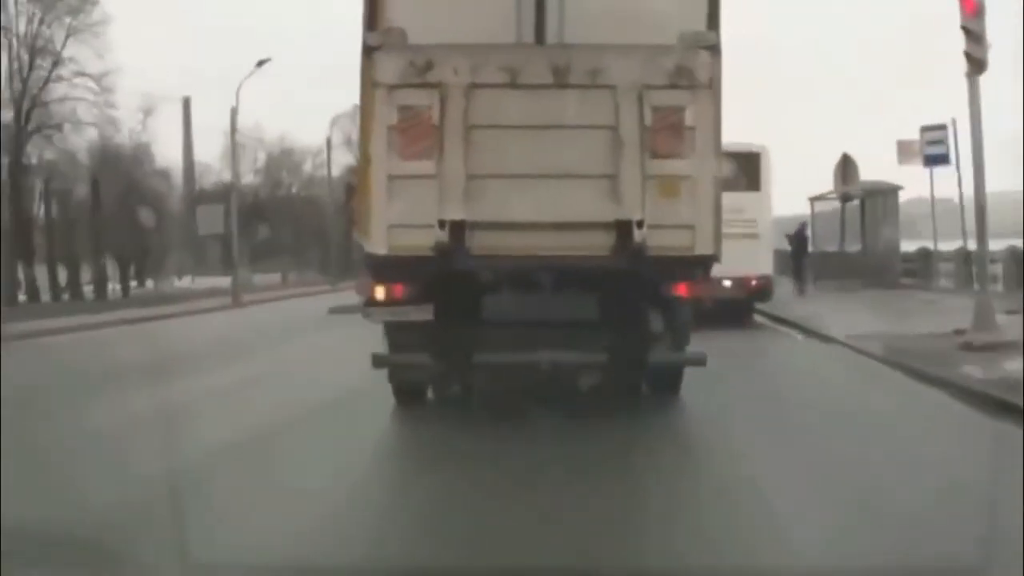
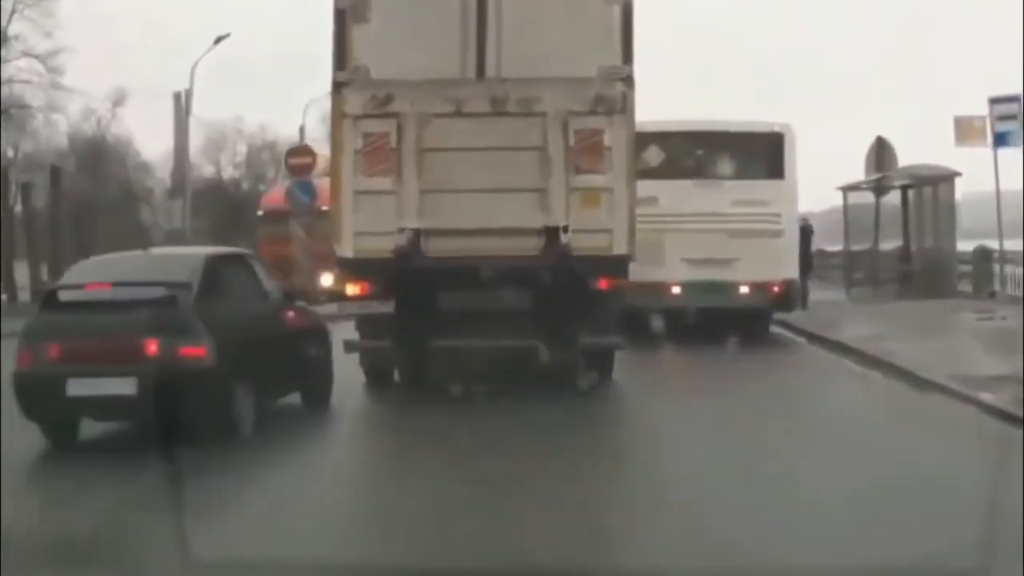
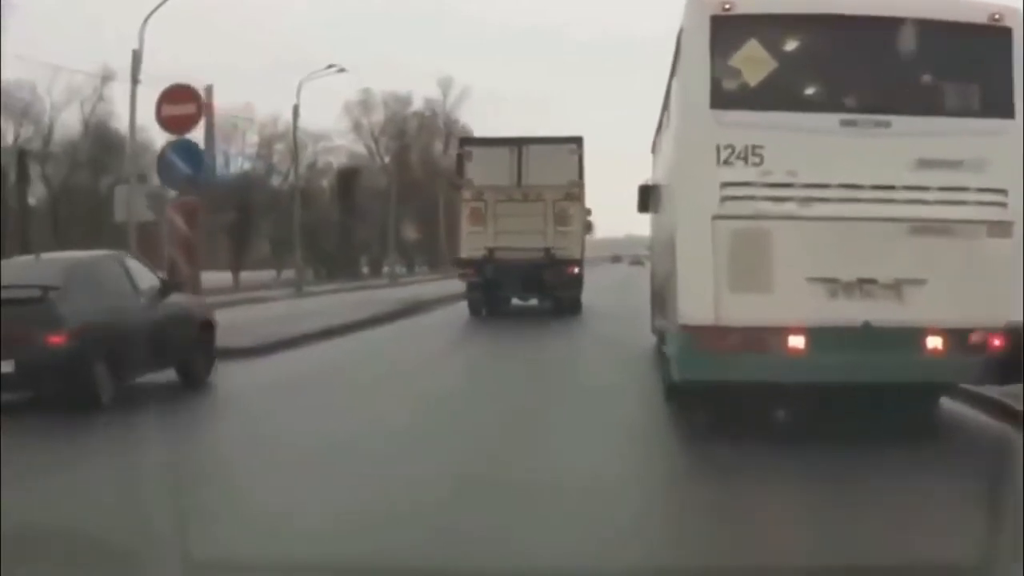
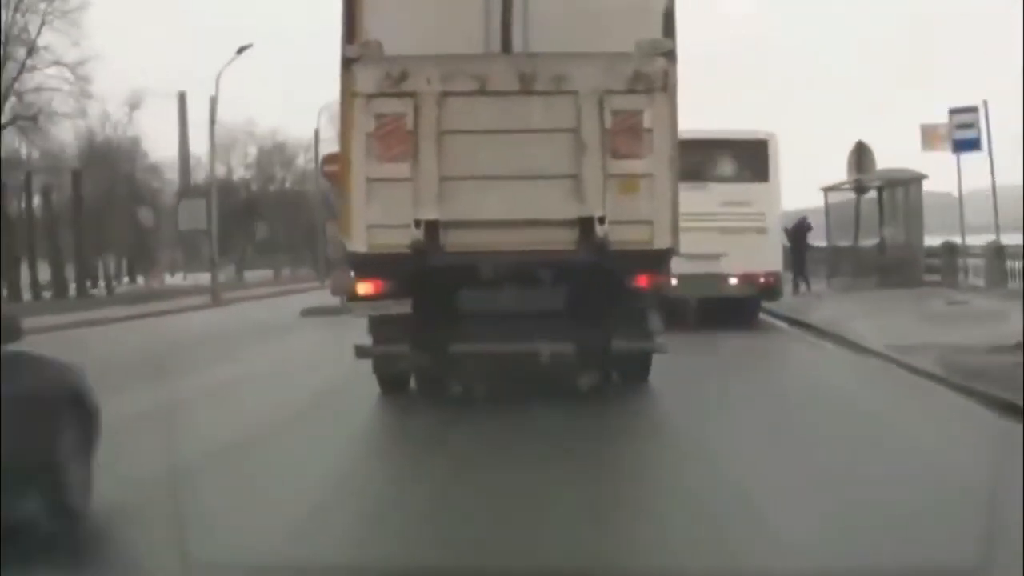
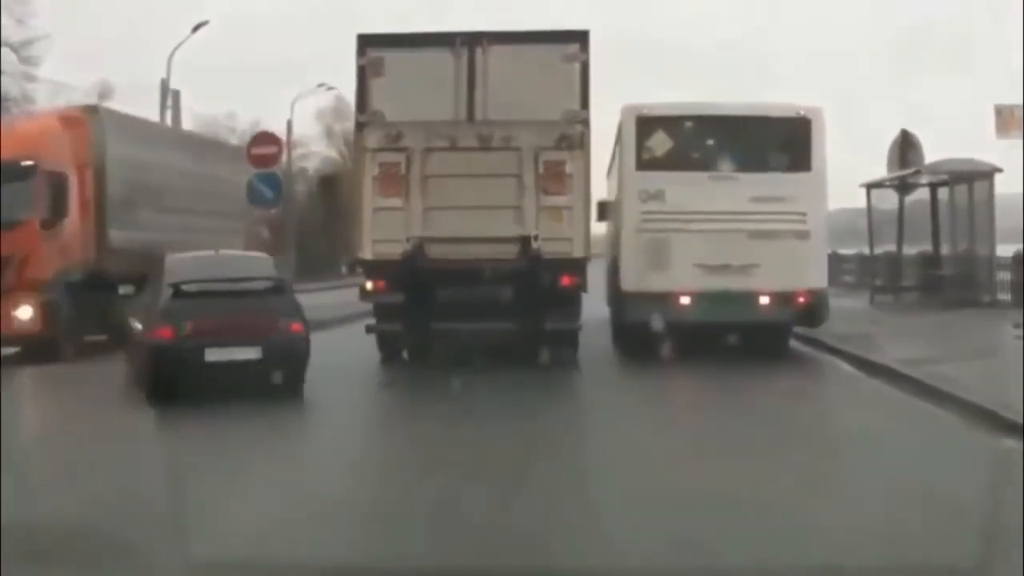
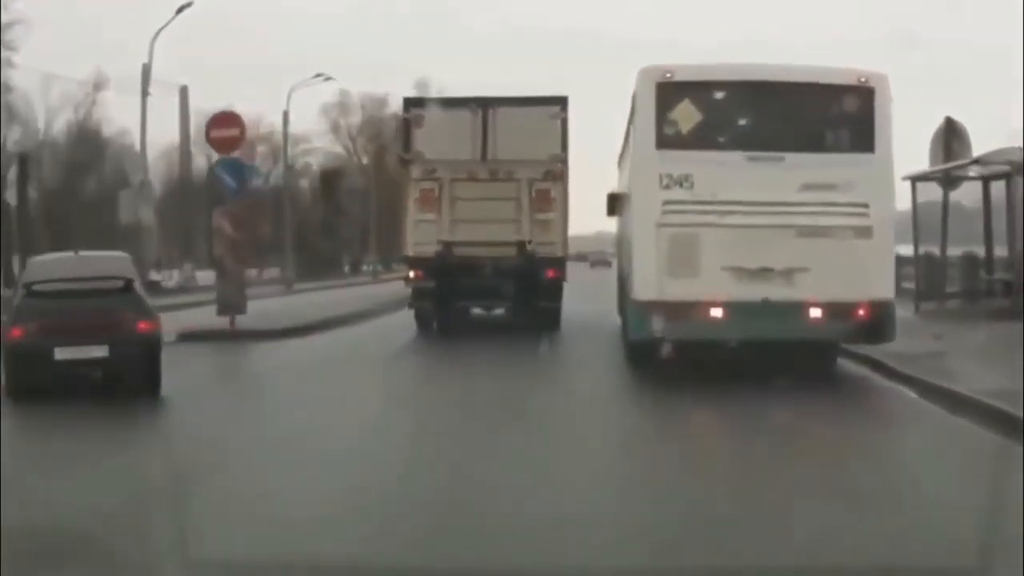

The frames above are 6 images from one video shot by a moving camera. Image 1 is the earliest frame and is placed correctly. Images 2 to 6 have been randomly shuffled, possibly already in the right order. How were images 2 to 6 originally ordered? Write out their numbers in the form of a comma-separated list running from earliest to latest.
4, 2, 5, 6, 3
